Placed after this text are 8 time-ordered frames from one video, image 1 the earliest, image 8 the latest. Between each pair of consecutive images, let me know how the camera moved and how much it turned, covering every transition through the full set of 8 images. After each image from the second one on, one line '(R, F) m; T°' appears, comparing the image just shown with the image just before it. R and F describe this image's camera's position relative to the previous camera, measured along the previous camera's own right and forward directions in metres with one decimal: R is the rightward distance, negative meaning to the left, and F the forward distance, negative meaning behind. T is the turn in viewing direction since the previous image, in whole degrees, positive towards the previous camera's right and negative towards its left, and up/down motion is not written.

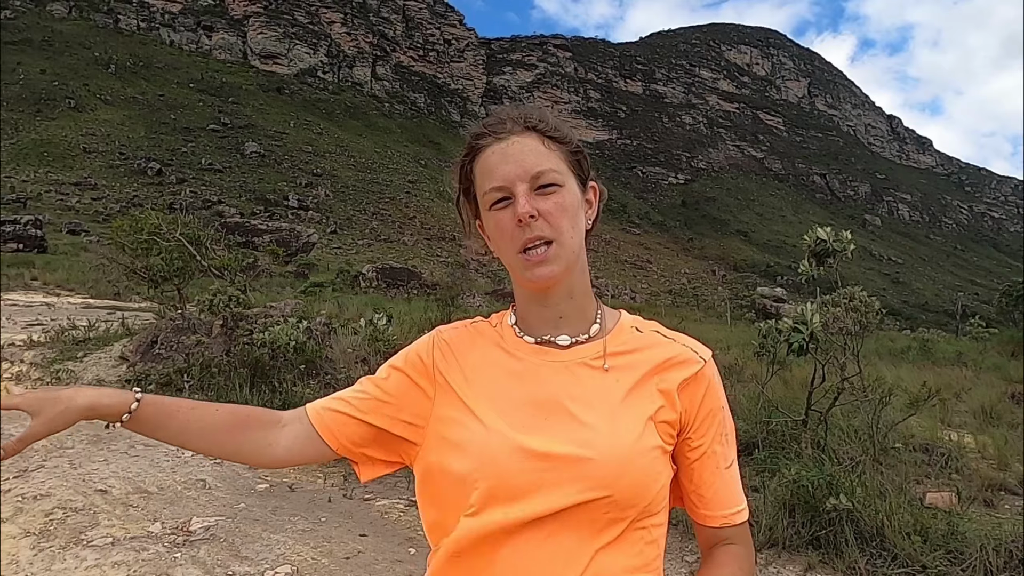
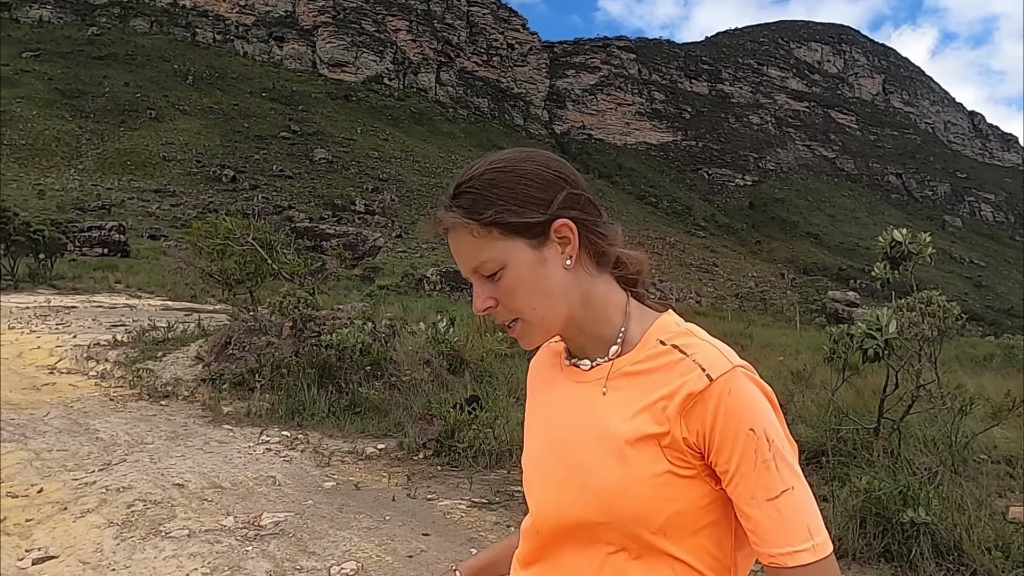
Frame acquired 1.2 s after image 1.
(0.0, 0.0) m; -5°
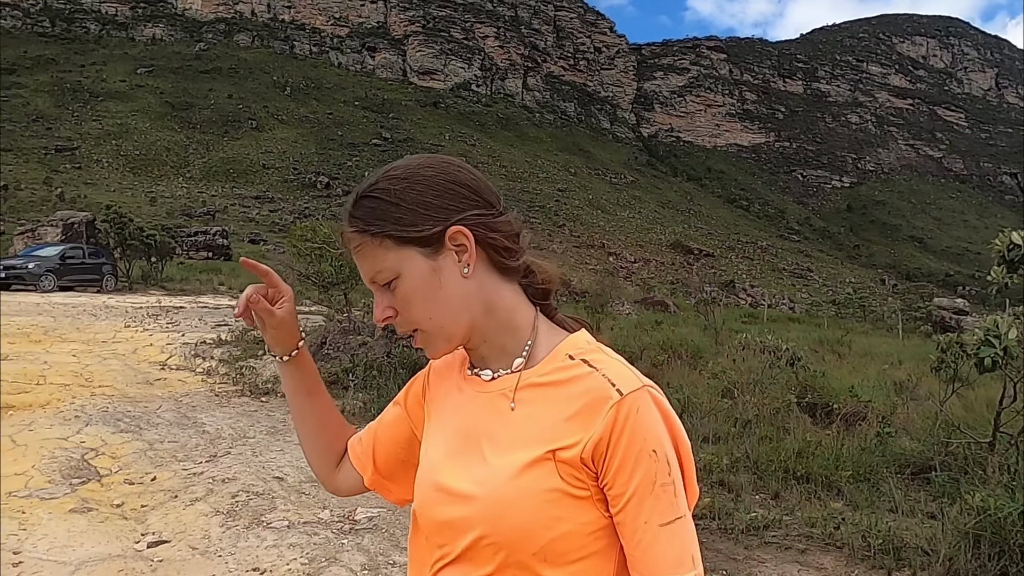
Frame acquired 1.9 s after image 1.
(0.0, 0.0) m; -6°
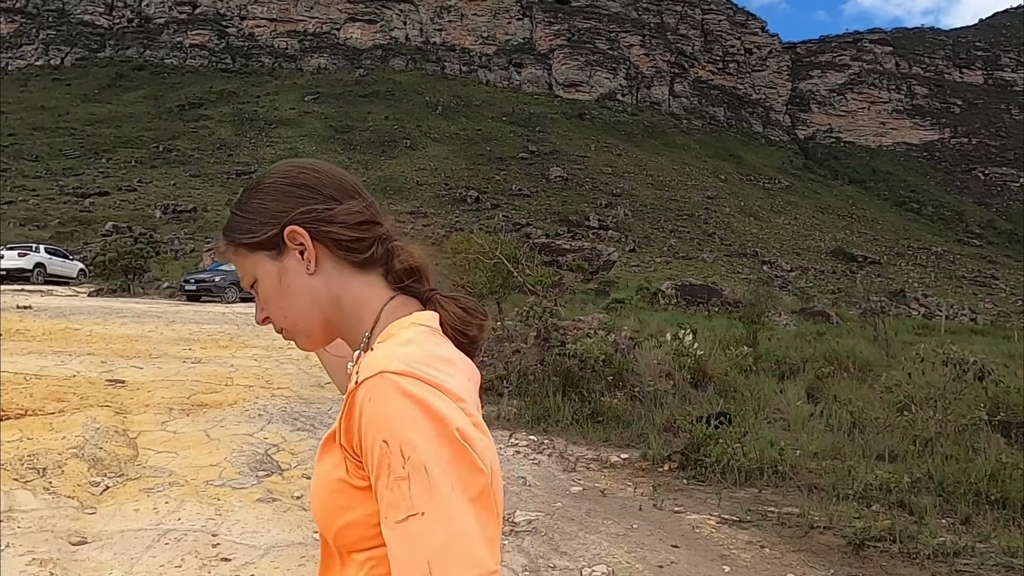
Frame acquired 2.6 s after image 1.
(0.0, 0.0) m; -11°
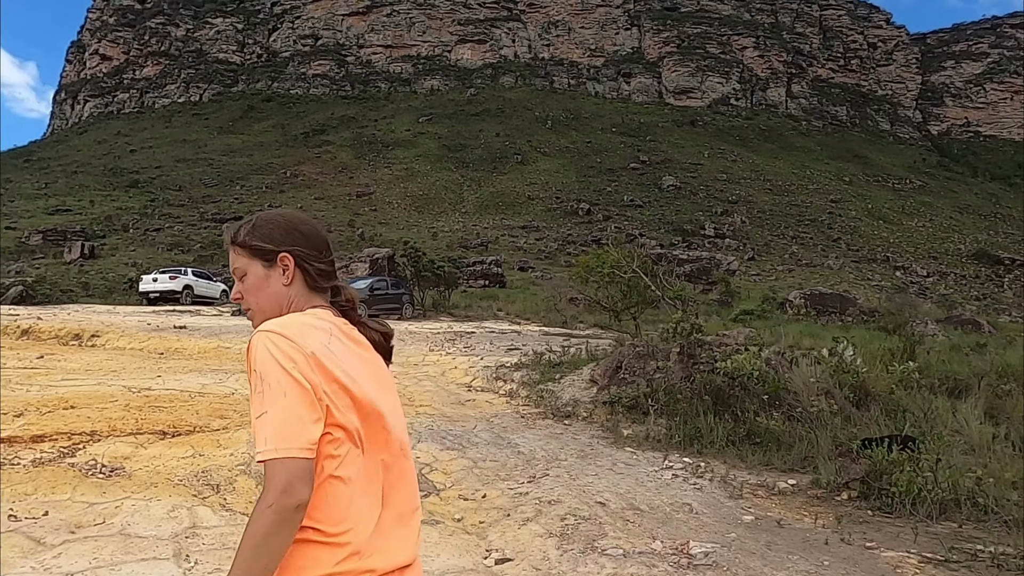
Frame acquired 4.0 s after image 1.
(-0.3, +0.1) m; -8°
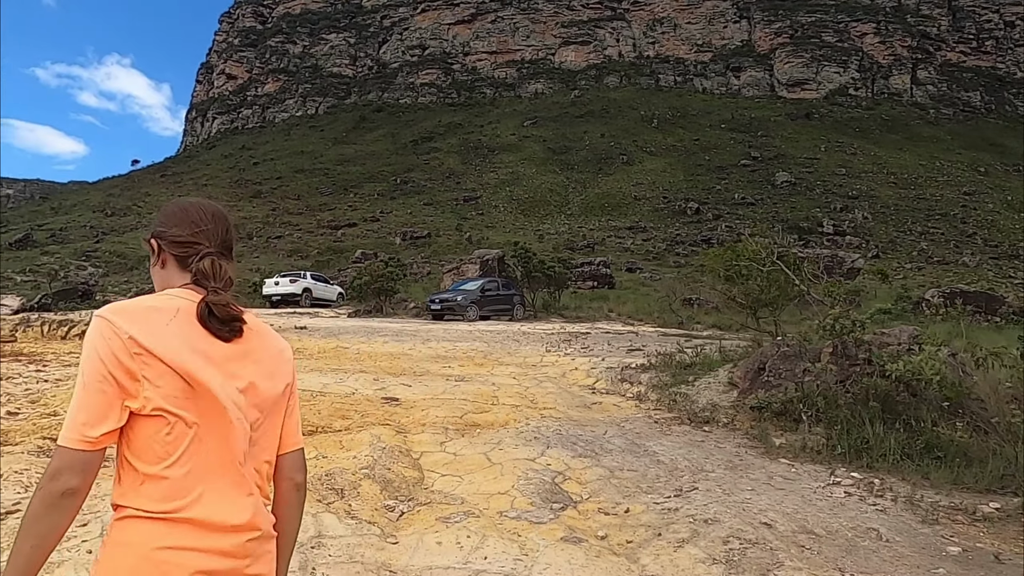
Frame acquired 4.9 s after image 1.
(-0.2, +0.4) m; -8°
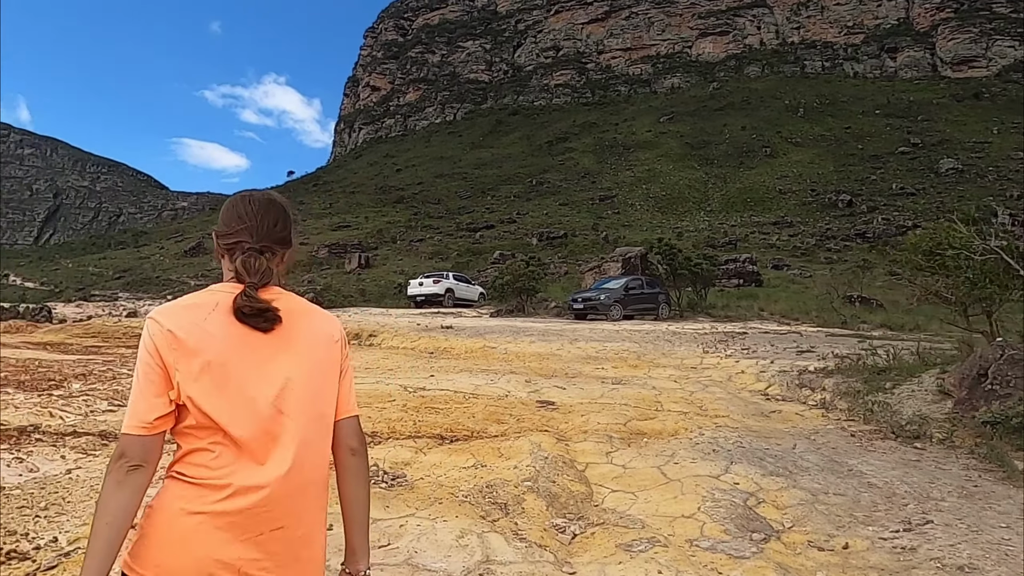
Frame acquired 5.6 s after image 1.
(-0.2, +0.5) m; -10°
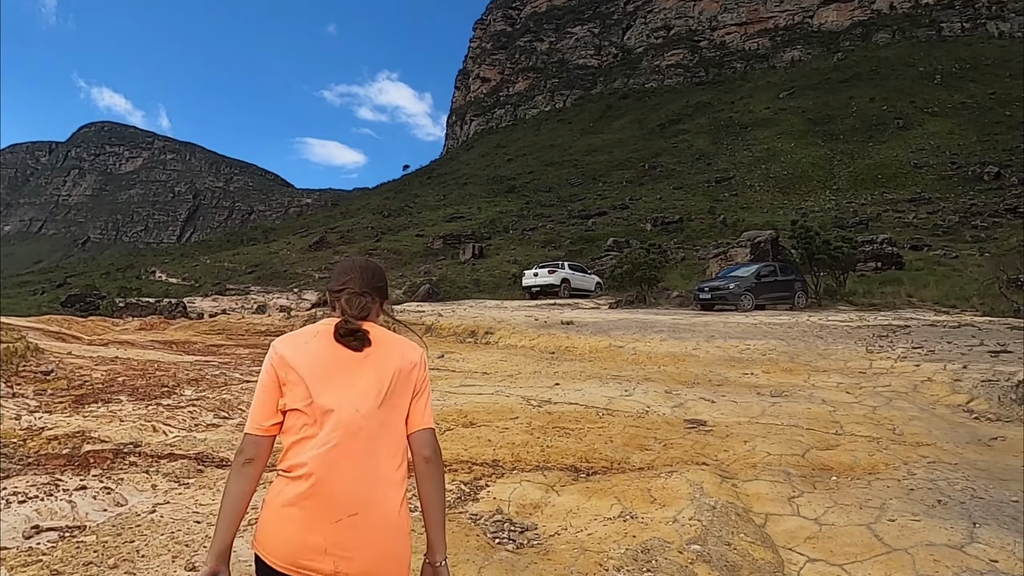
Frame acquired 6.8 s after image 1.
(-0.2, +0.9) m; -8°
